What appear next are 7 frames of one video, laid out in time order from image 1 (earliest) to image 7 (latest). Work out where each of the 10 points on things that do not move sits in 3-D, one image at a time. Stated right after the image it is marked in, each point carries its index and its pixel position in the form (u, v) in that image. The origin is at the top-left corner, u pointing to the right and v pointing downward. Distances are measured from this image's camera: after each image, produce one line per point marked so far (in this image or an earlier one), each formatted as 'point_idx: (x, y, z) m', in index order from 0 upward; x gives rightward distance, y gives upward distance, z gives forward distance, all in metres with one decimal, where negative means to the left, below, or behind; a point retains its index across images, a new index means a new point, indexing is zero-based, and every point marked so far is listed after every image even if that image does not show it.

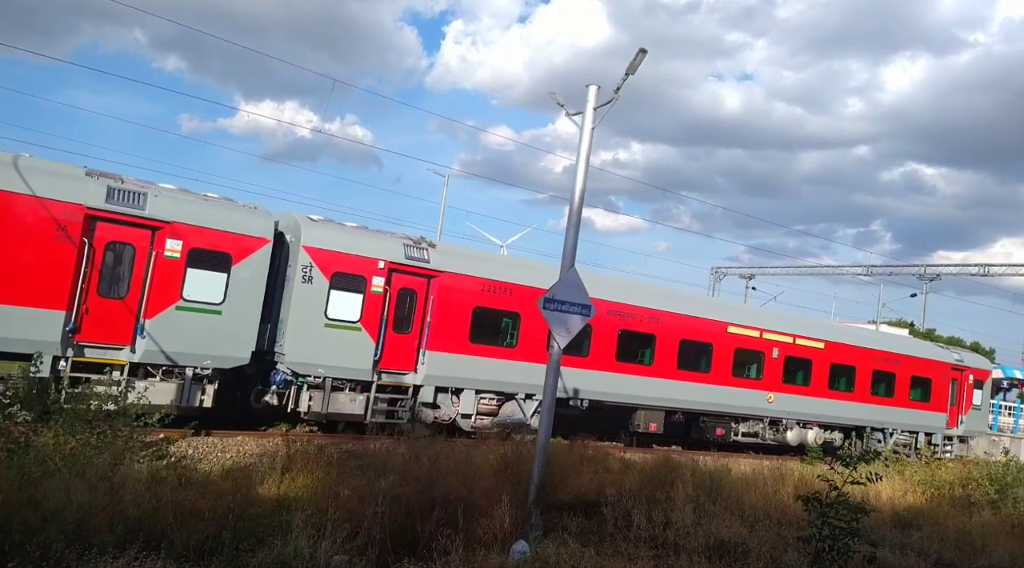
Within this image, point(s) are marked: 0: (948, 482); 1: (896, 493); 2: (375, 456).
0: (+6.4, -2.9, +13.7) m
1: (+5.3, -2.9, +12.7) m
2: (-1.6, -2.0, +10.4) m
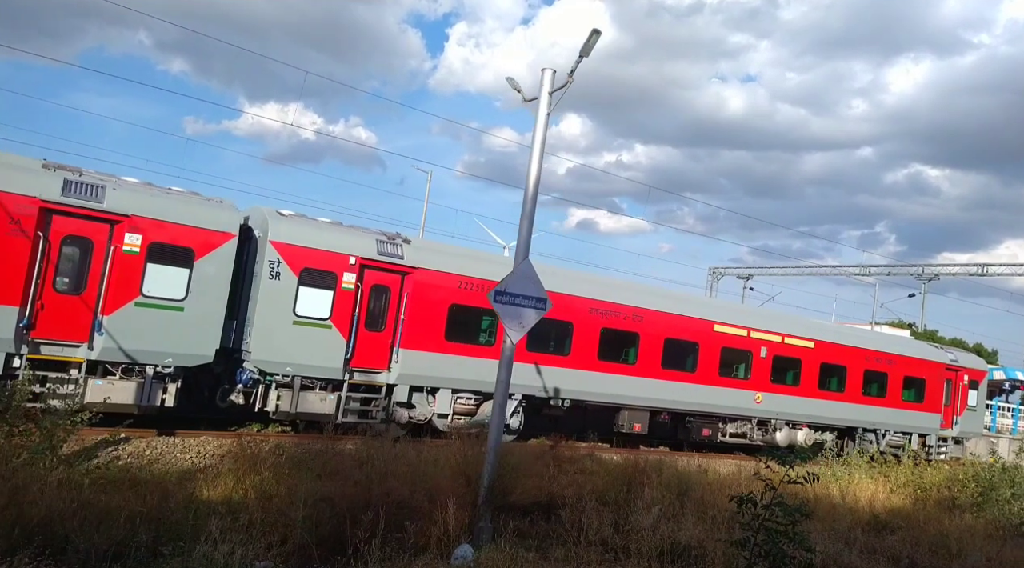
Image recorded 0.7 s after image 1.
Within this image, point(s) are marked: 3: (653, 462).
0: (+6.0, -2.8, +13.3) m
1: (+4.9, -2.9, +12.3) m
2: (-2.1, -1.9, +10.1) m
3: (+1.3, -2.4, +12.0) m
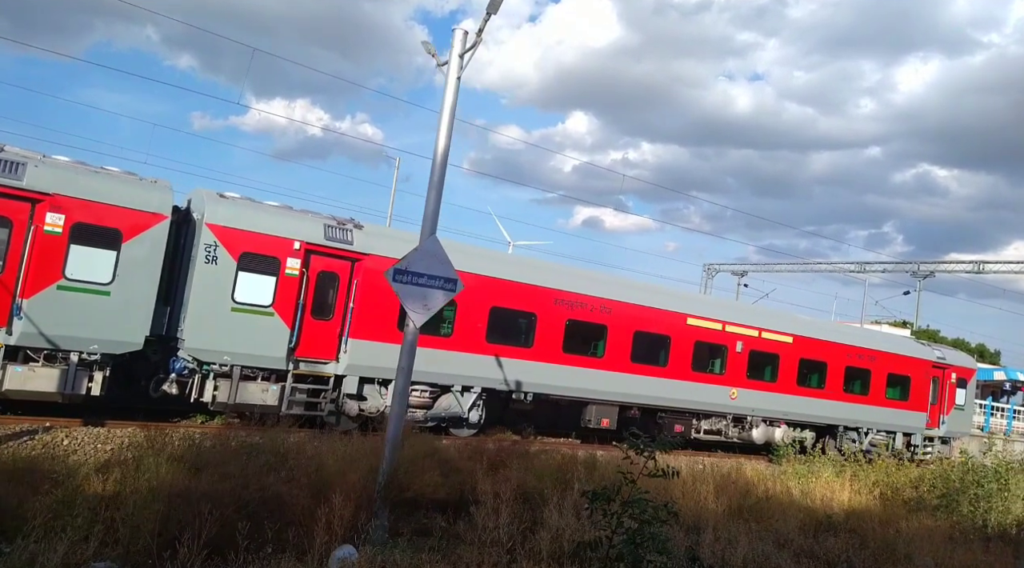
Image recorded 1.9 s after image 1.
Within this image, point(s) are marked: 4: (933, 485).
0: (+5.3, -2.7, +12.7) m
1: (+4.1, -2.7, +11.7) m
2: (-2.8, -1.7, +9.5) m
3: (+0.6, -2.3, +11.4) m
4: (+5.6, -2.7, +12.1) m
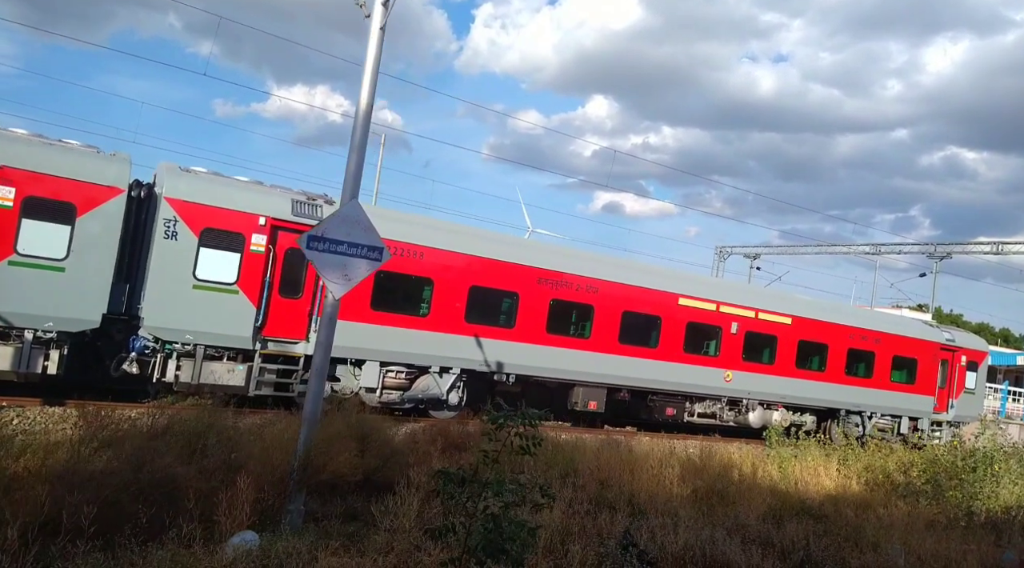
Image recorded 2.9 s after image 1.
0: (+4.9, -2.4, +12.1) m
1: (+3.7, -2.4, +11.1) m
2: (-3.3, -1.4, +9.1) m
3: (+0.2, -1.9, +11.0) m
4: (+5.2, -2.4, +11.5) m
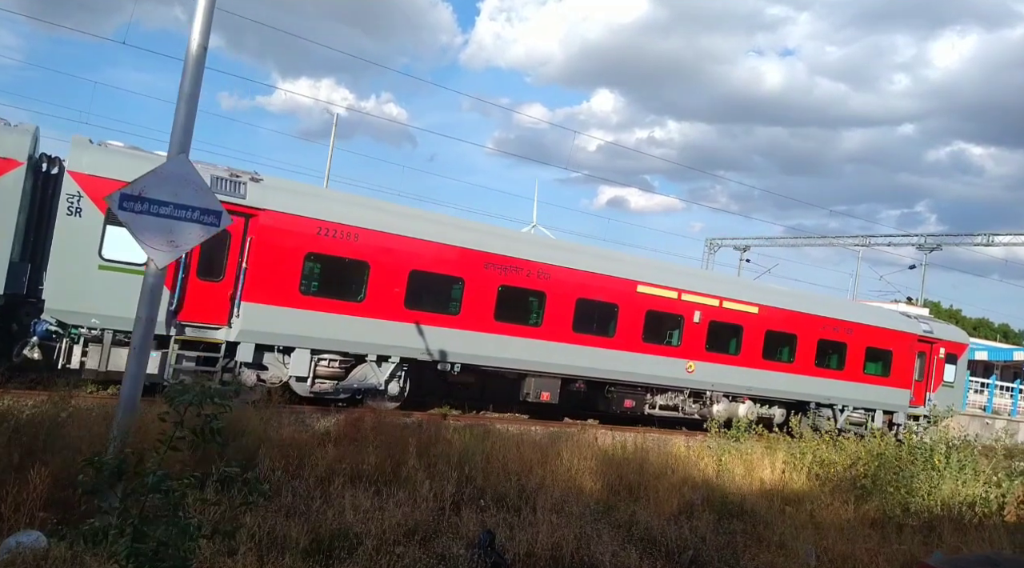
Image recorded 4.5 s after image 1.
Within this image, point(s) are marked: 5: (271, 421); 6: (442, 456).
0: (+3.9, -2.2, +11.4) m
1: (+2.8, -2.2, +10.4) m
2: (-4.2, -1.2, +8.4) m
3: (-0.8, -1.7, +10.3) m
4: (+4.3, -2.1, +10.8) m
5: (-2.6, -1.5, +9.7) m
6: (-0.7, -1.7, +8.8) m
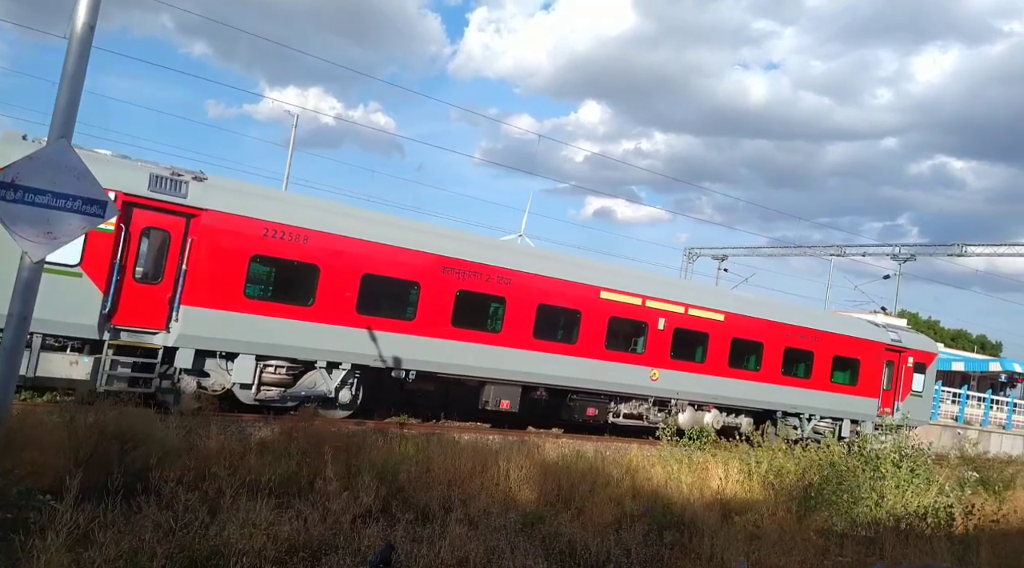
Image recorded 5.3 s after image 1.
0: (+3.3, -2.2, +11.1) m
1: (+2.1, -2.2, +10.1) m
2: (-4.9, -1.2, +8.0) m
3: (-1.5, -1.7, +9.9) m
4: (+3.6, -2.2, +10.4) m
5: (-3.2, -1.5, +9.2) m
6: (-1.3, -1.7, +8.4) m
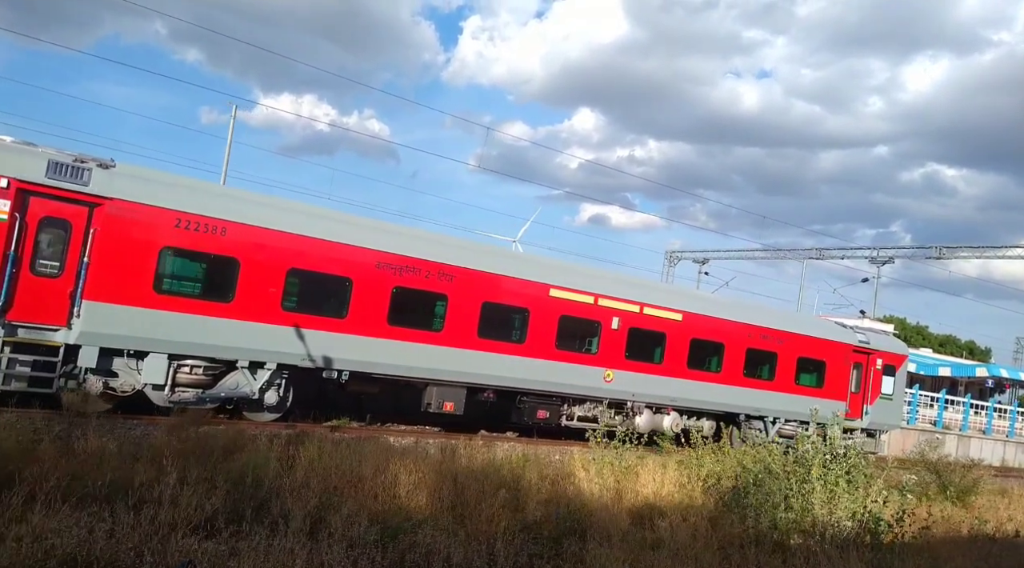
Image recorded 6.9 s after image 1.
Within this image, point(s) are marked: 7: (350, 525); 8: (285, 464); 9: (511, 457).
0: (+2.3, -2.1, +10.3) m
1: (+1.2, -2.1, +9.3) m
2: (-5.8, -1.1, +7.2) m
3: (-2.4, -1.6, +9.1) m
4: (+2.7, -2.1, +9.7) m
5: (-4.2, -1.4, +8.5) m
6: (-2.2, -1.6, +7.7) m
7: (-1.1, -1.6, +6.1) m
8: (-1.9, -1.6, +7.8) m
9: (0.0, -2.0, +10.4) m
